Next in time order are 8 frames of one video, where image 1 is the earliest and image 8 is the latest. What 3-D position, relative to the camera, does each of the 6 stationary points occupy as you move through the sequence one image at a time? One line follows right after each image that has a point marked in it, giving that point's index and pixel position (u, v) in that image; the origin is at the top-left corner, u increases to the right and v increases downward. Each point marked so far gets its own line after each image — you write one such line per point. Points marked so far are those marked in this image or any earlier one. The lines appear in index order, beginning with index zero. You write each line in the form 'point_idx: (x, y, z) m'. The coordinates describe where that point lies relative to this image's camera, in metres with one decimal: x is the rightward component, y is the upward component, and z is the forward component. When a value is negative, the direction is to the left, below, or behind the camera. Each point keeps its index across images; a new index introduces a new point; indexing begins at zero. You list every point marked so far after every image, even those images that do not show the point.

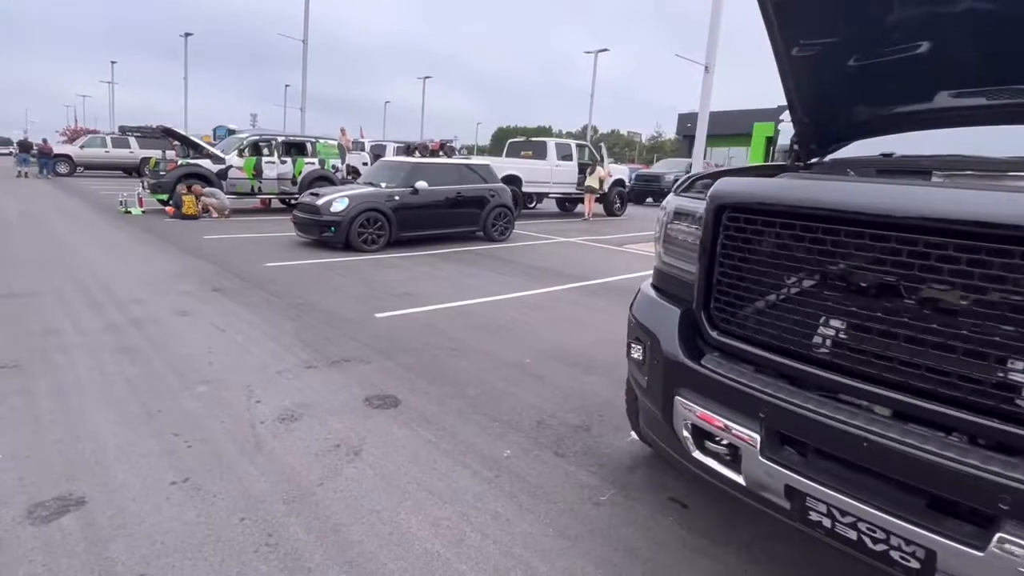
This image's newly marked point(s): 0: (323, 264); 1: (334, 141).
0: (-3.3, +0.4, +10.4) m
1: (-6.0, +4.9, +19.6) m
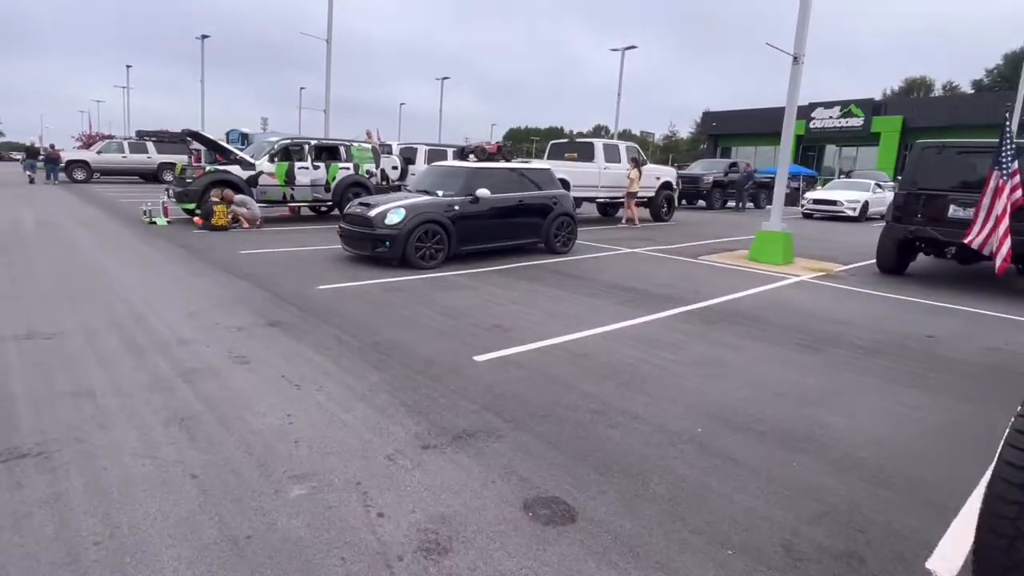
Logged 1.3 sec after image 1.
0: (-2.0, 0.0, +9.1) m
1: (-4.5, +4.5, +18.4) m
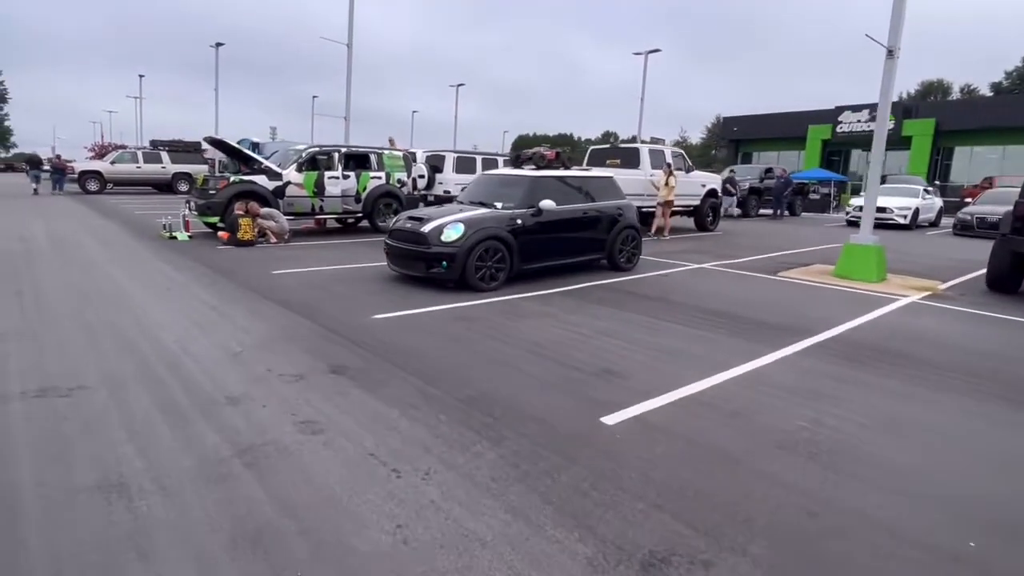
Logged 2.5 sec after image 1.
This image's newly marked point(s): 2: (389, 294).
0: (-0.9, -0.3, +7.8) m
1: (-3.3, +4.0, +17.2) m
2: (-1.8, -0.1, +8.8) m
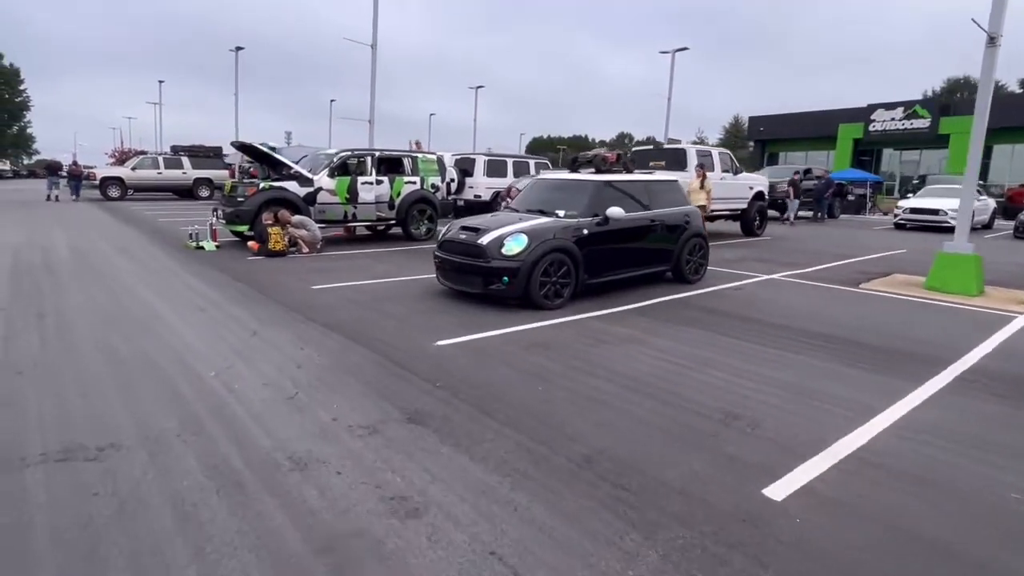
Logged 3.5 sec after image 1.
0: (0.0, -0.6, +6.9) m
1: (-2.2, +3.7, +16.3) m
2: (-0.9, -0.4, +7.9) m
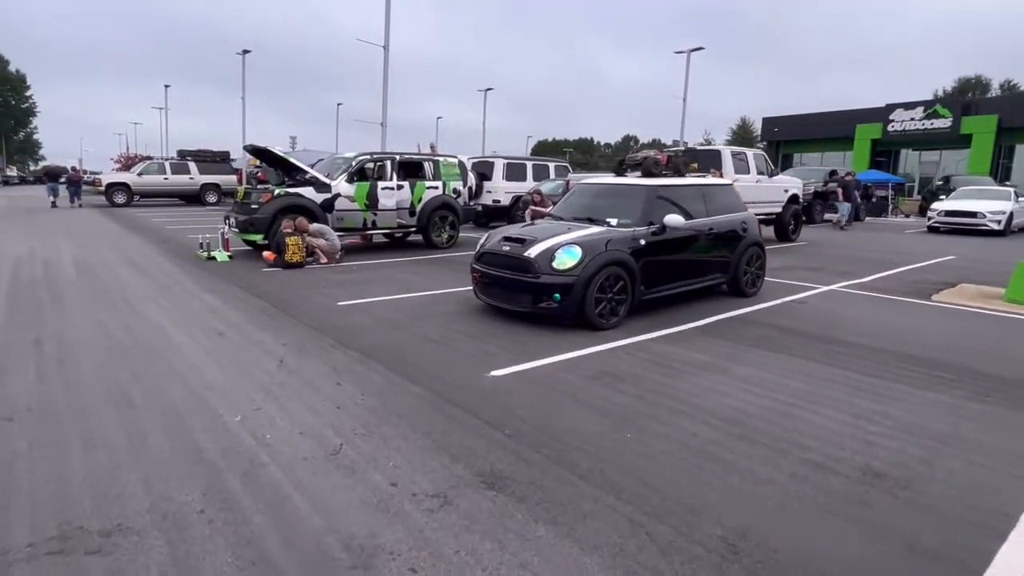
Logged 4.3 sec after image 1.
0: (+0.7, -0.8, +6.0) m
1: (-1.5, +3.5, +15.5) m
2: (-0.2, -0.6, +7.0) m
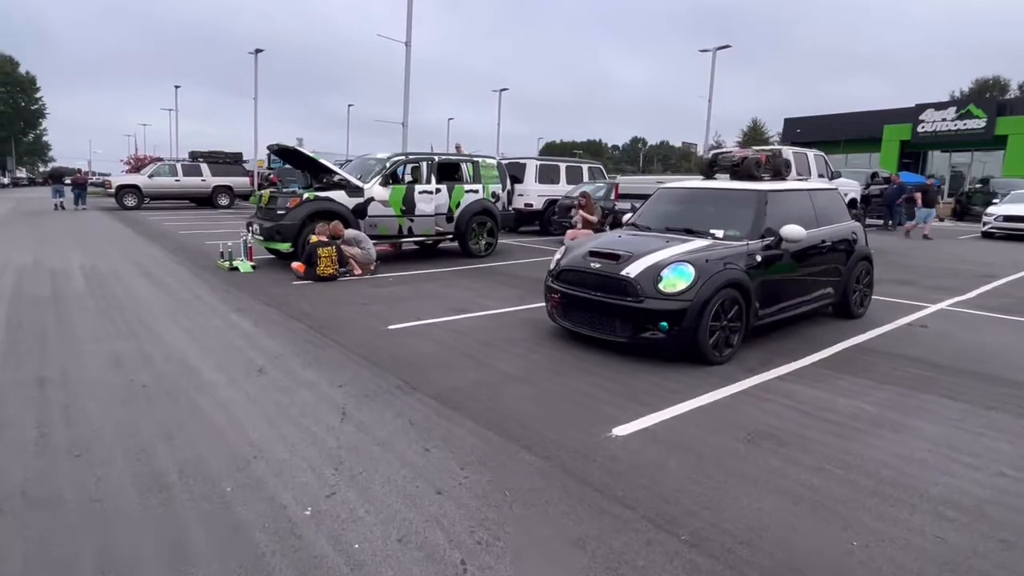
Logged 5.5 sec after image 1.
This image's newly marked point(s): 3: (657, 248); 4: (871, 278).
0: (+1.7, -1.1, +4.8) m
1: (-0.4, +3.2, +14.3) m
2: (+0.8, -0.9, +5.8) m
3: (+1.6, +0.5, +6.4) m
4: (+5.2, +0.1, +8.5) m
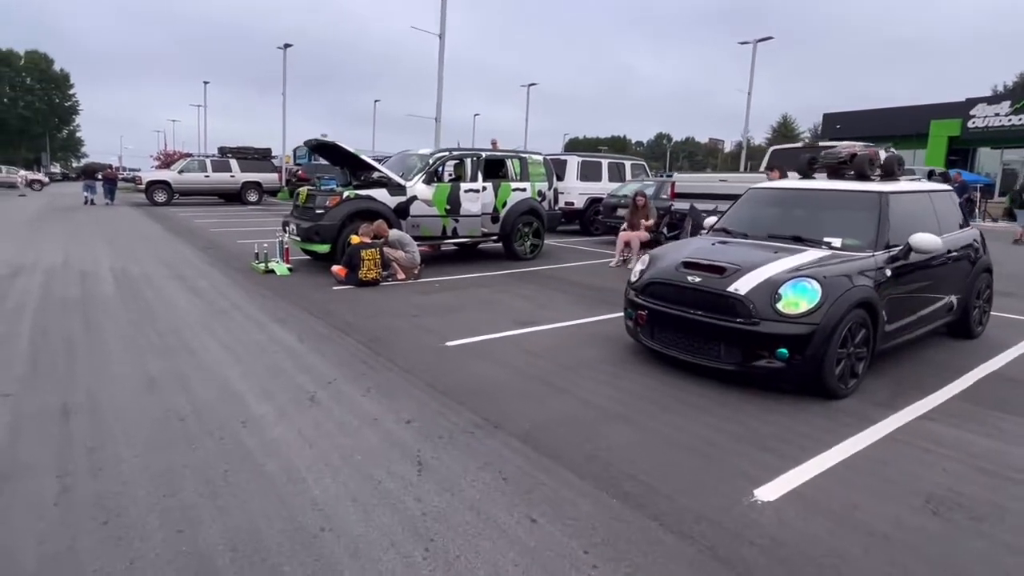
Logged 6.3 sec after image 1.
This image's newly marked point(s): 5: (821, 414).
0: (+2.4, -1.3, +3.9) m
1: (+0.7, +3.1, +13.5) m
2: (+1.5, -1.0, +4.9) m
3: (+2.4, +0.3, +5.5) m
4: (+6.1, -0.1, +7.4) m
5: (+2.6, -1.0, +4.9) m
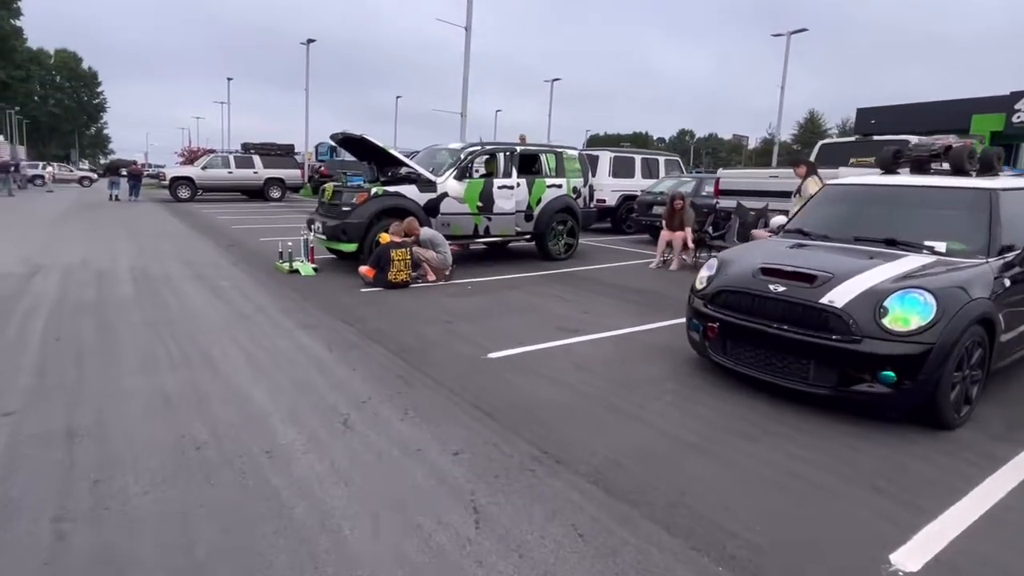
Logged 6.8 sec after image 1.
0: (+2.8, -1.4, +3.2) m
1: (+1.4, +3.0, +12.8) m
2: (+2.0, -1.1, +4.2) m
3: (+2.9, +0.2, +4.8) m
4: (+6.6, -0.2, +6.6) m
5: (+3.1, -1.1, +4.2) m
